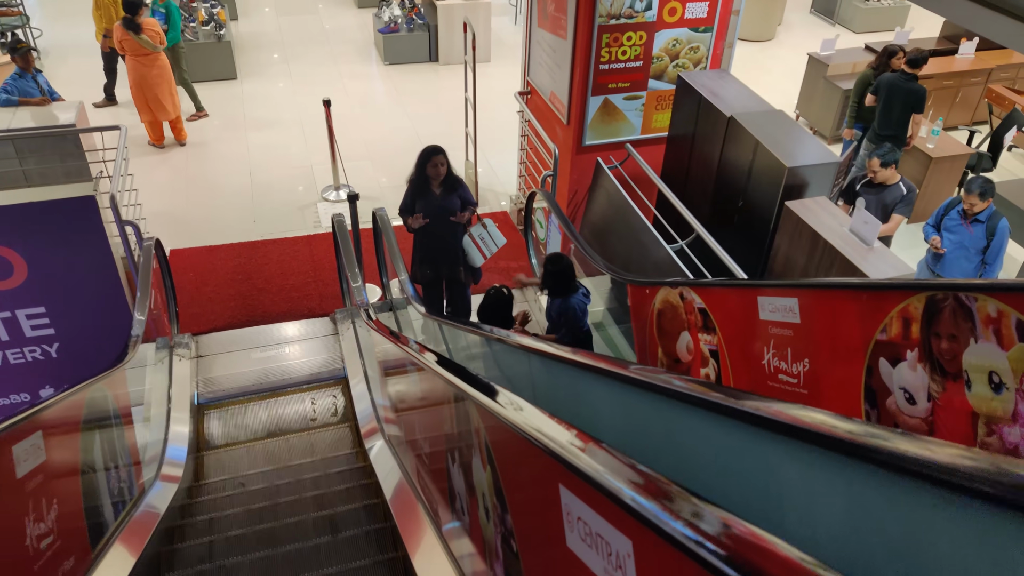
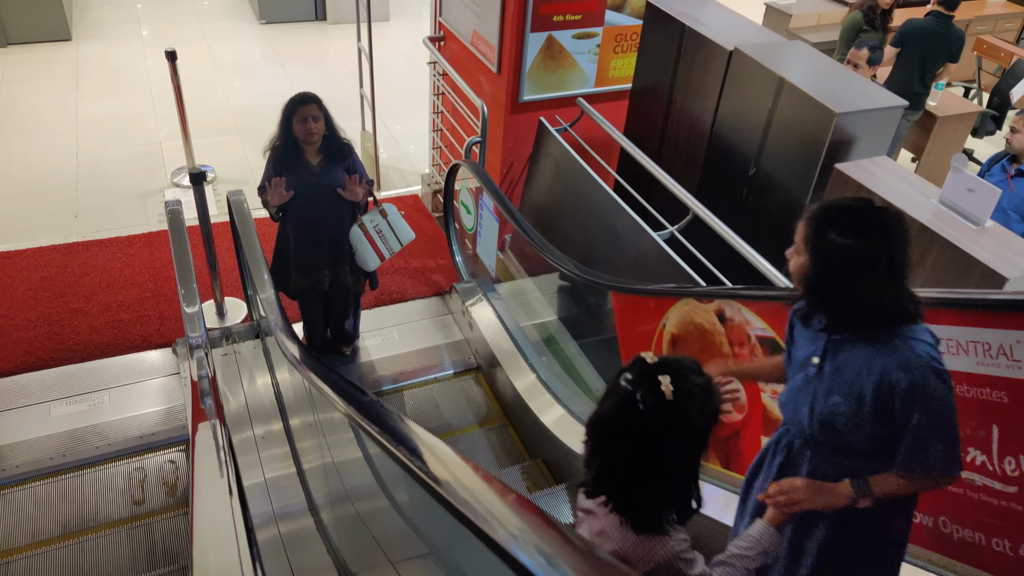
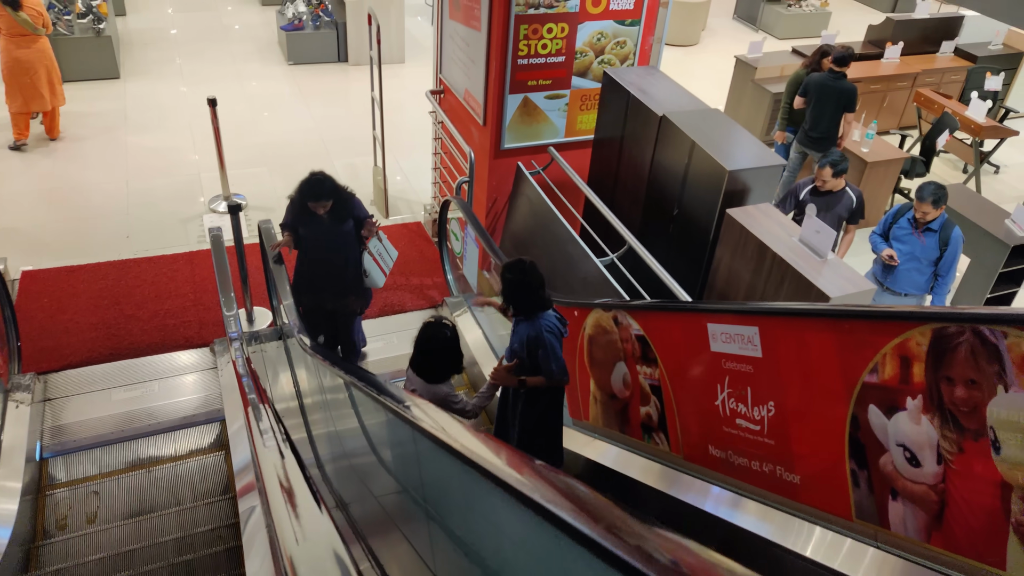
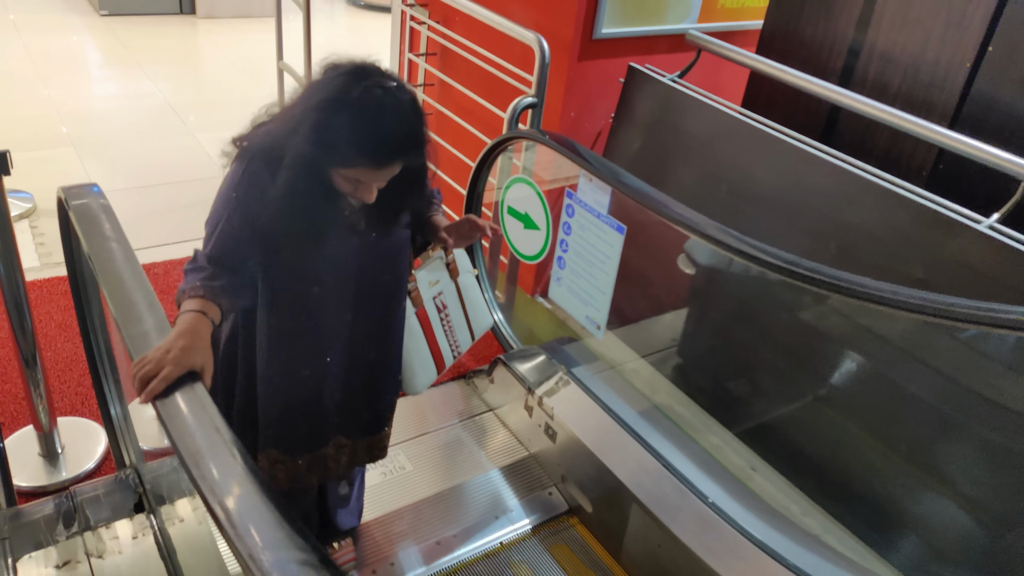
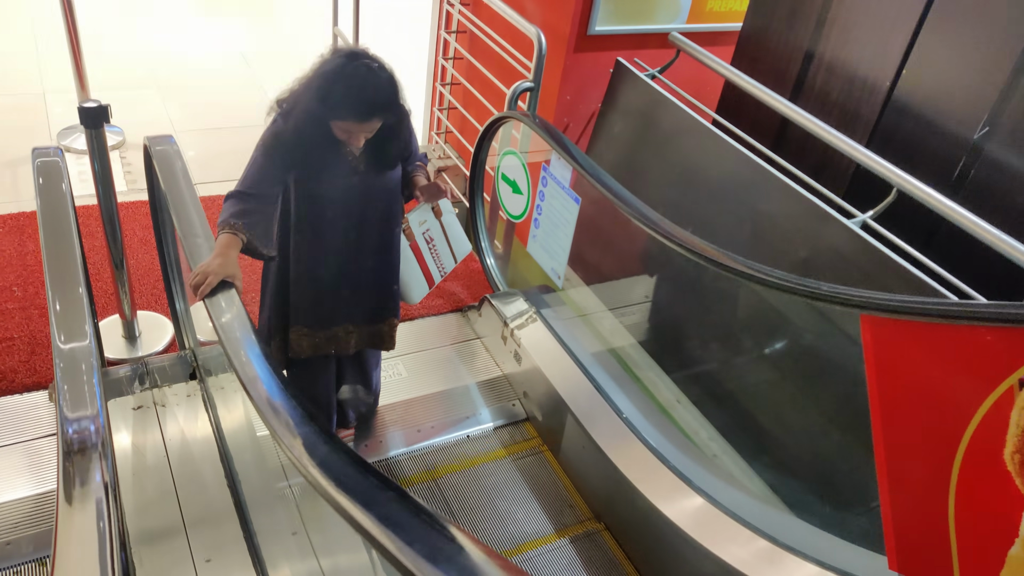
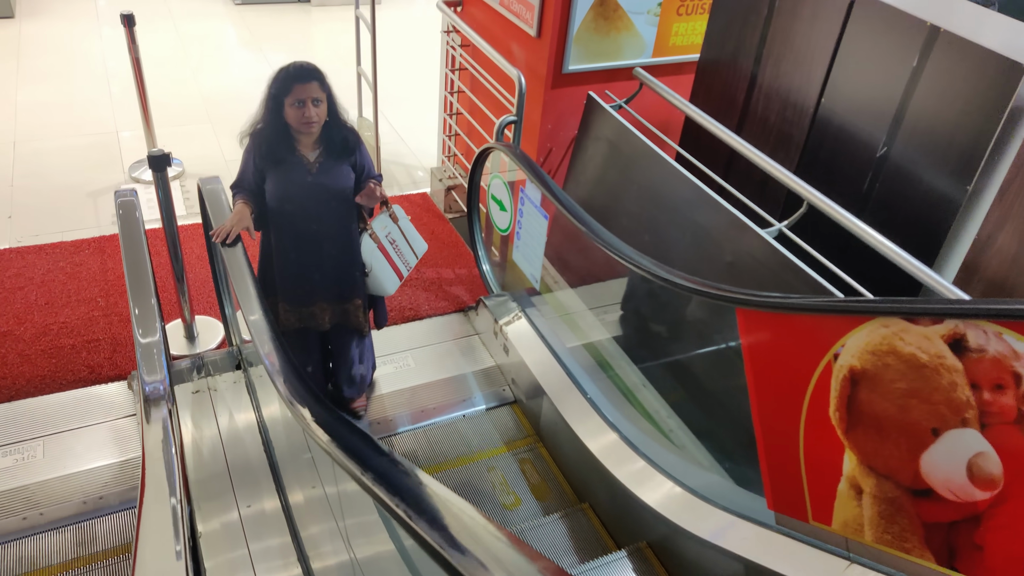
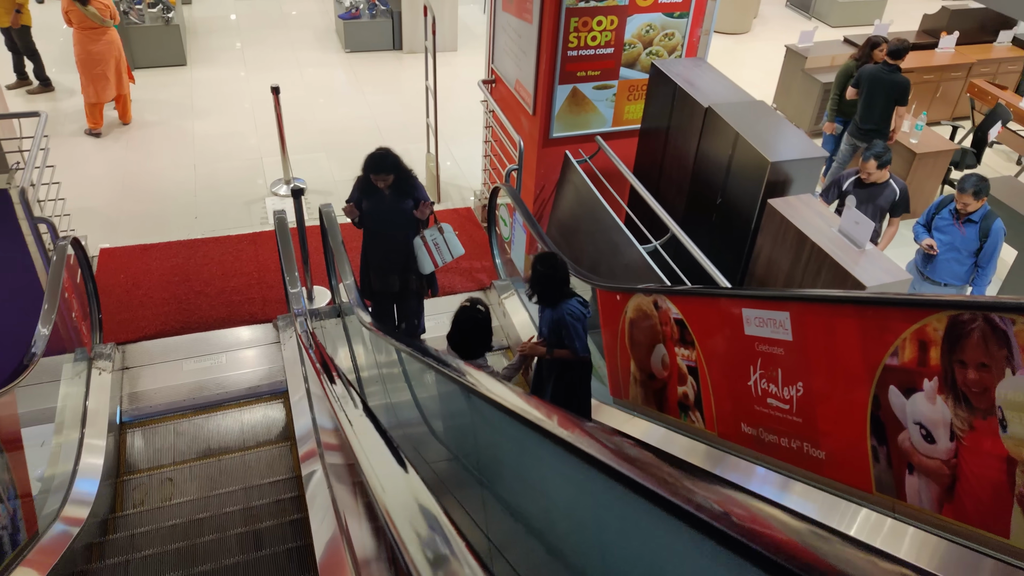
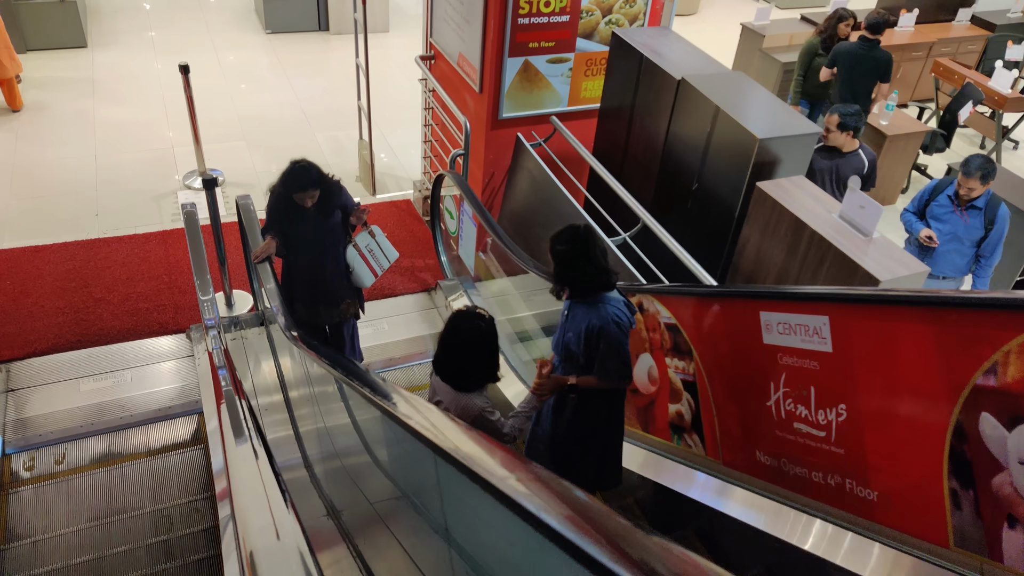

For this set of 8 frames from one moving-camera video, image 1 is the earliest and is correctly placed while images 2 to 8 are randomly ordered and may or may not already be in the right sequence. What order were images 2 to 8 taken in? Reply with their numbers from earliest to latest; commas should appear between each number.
7, 3, 8, 2, 6, 5, 4
